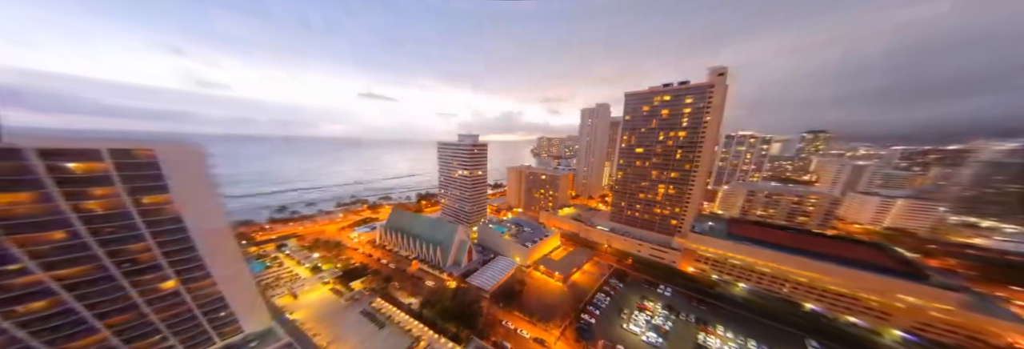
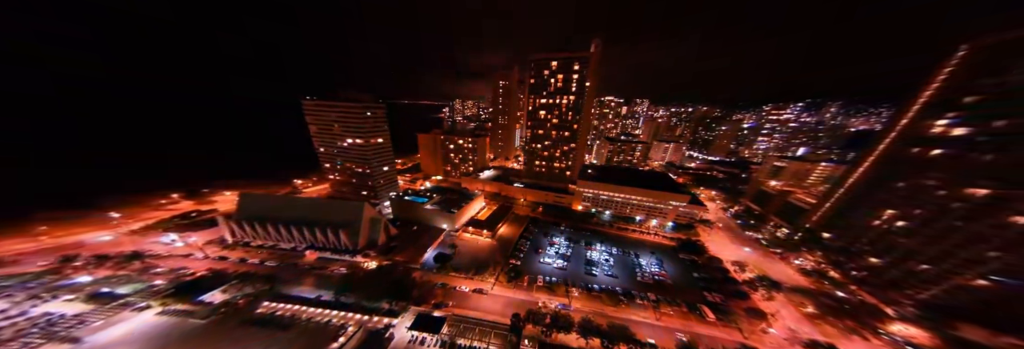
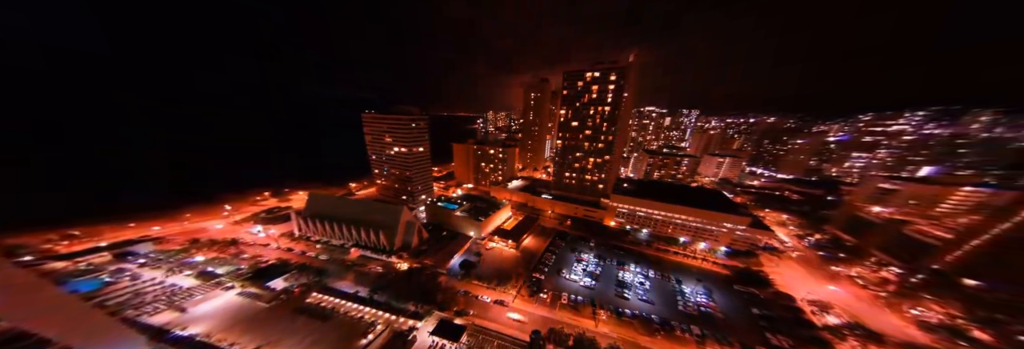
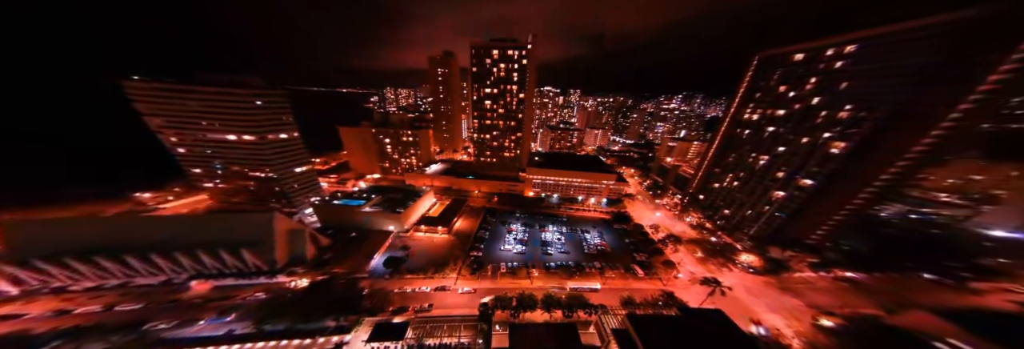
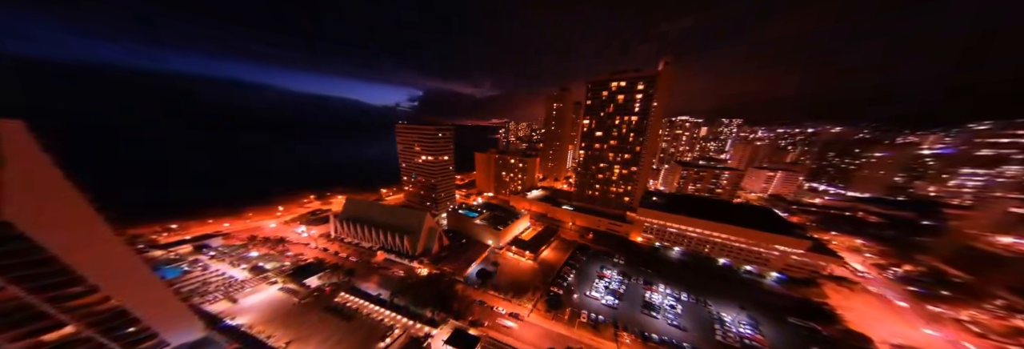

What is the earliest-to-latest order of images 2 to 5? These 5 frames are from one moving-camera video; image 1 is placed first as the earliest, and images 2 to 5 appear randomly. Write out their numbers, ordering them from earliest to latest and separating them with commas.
5, 3, 2, 4
